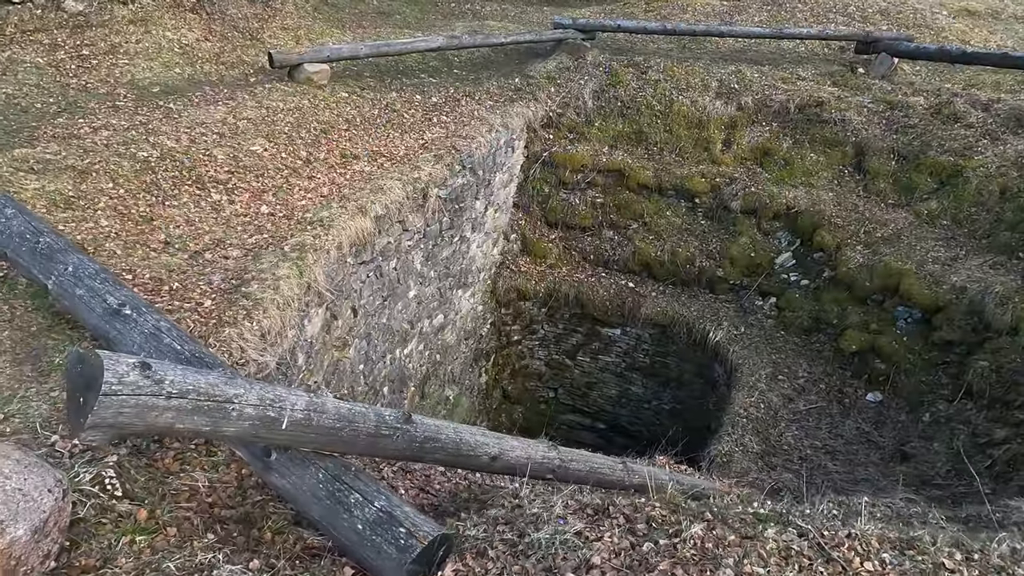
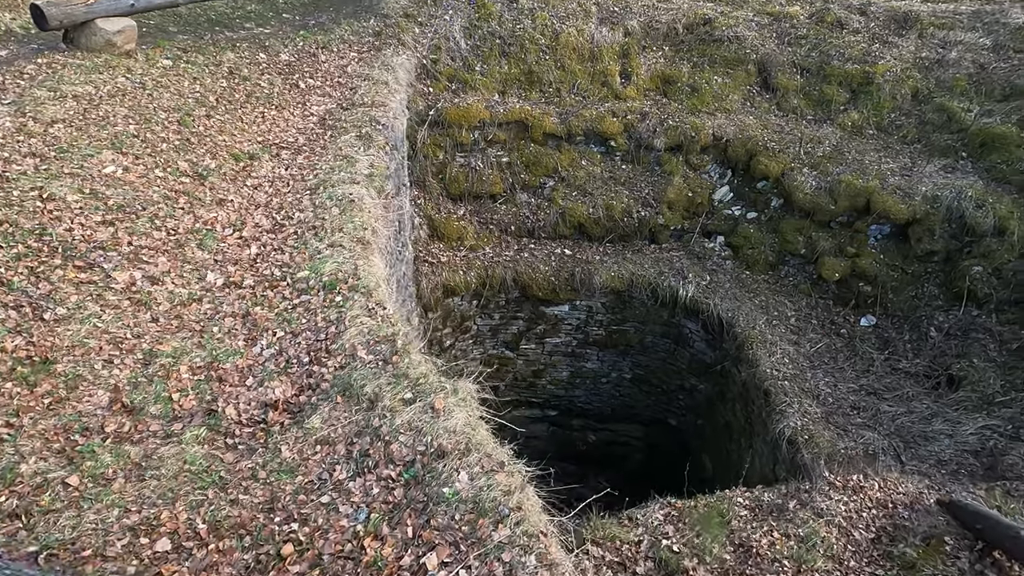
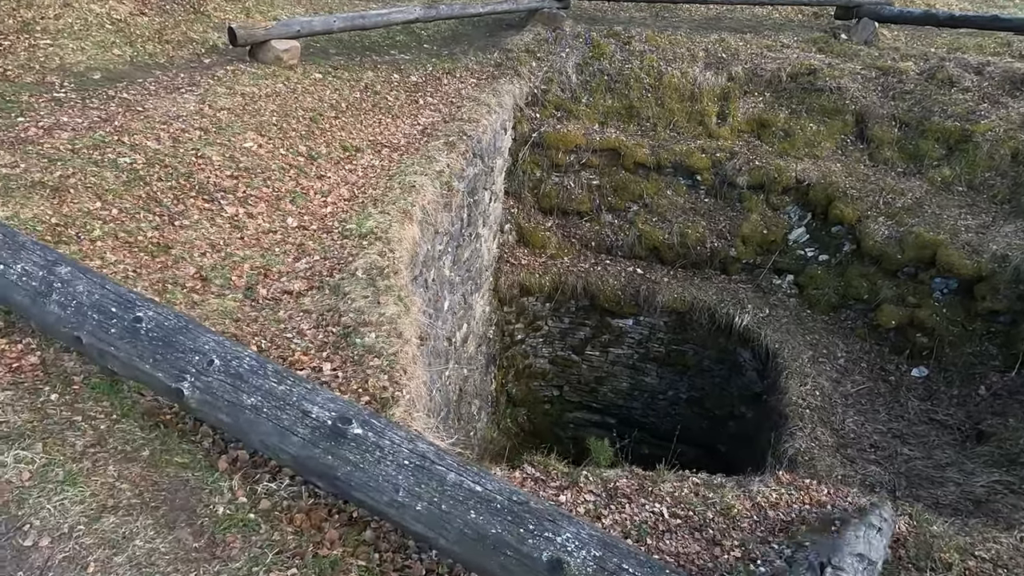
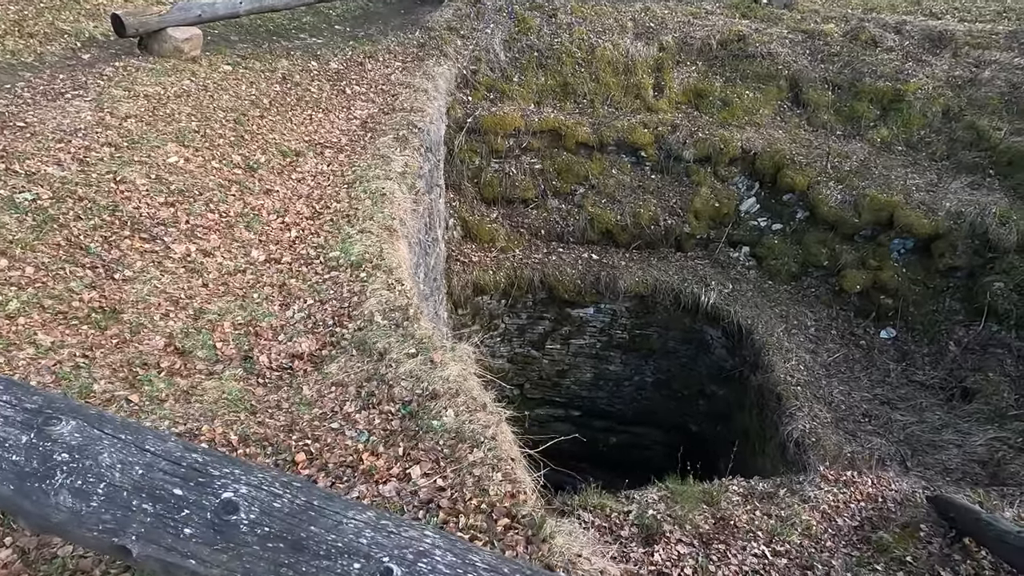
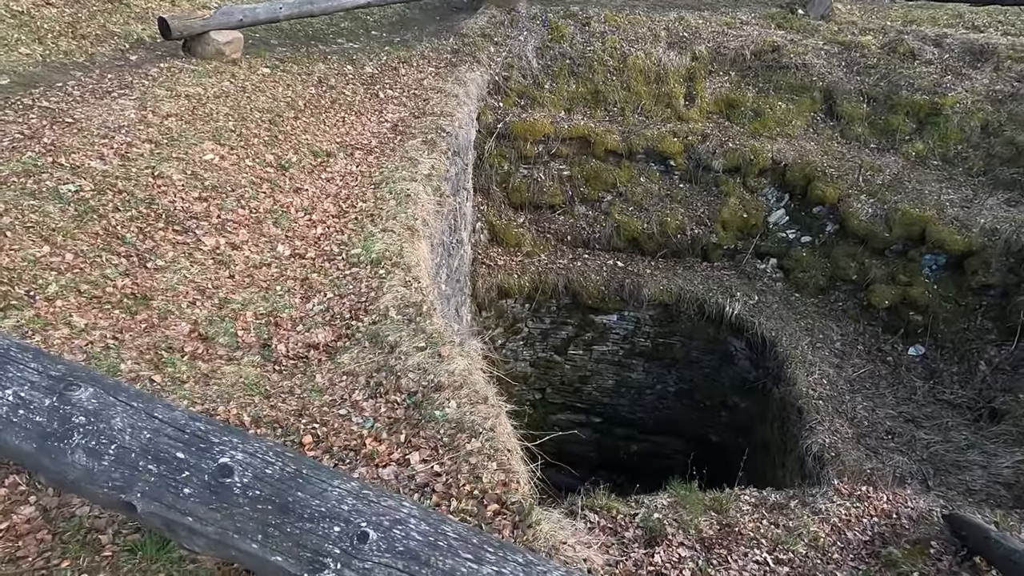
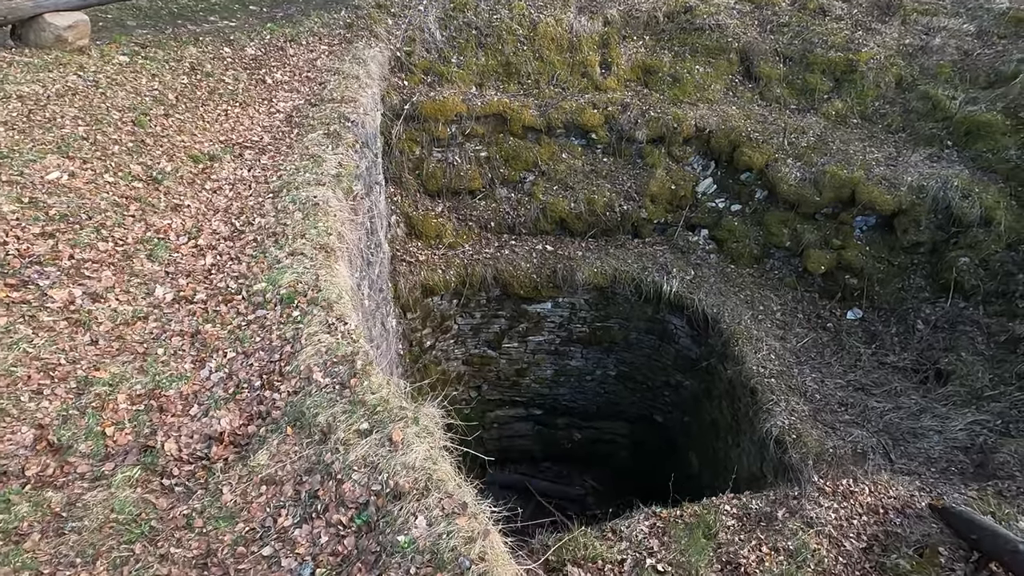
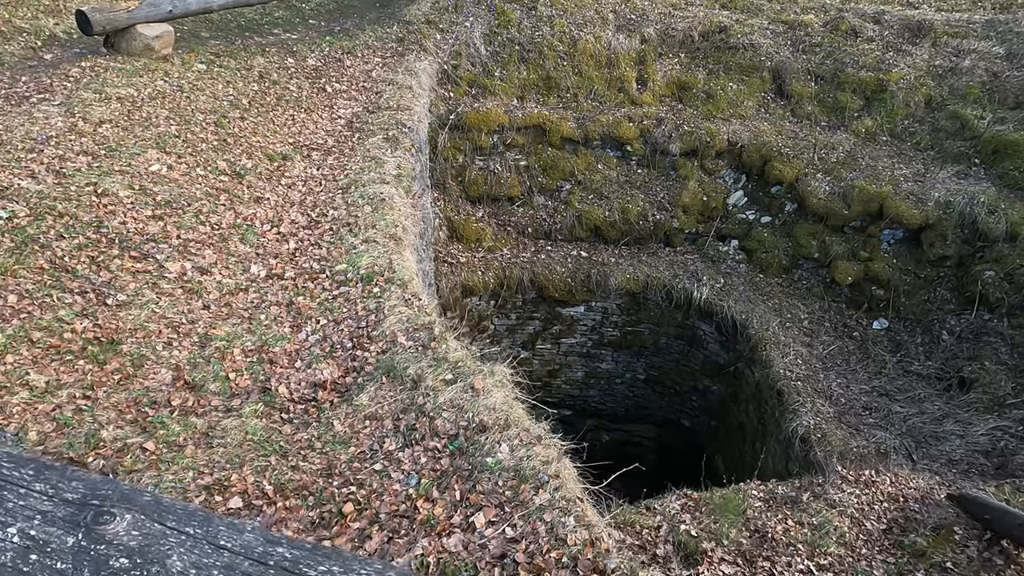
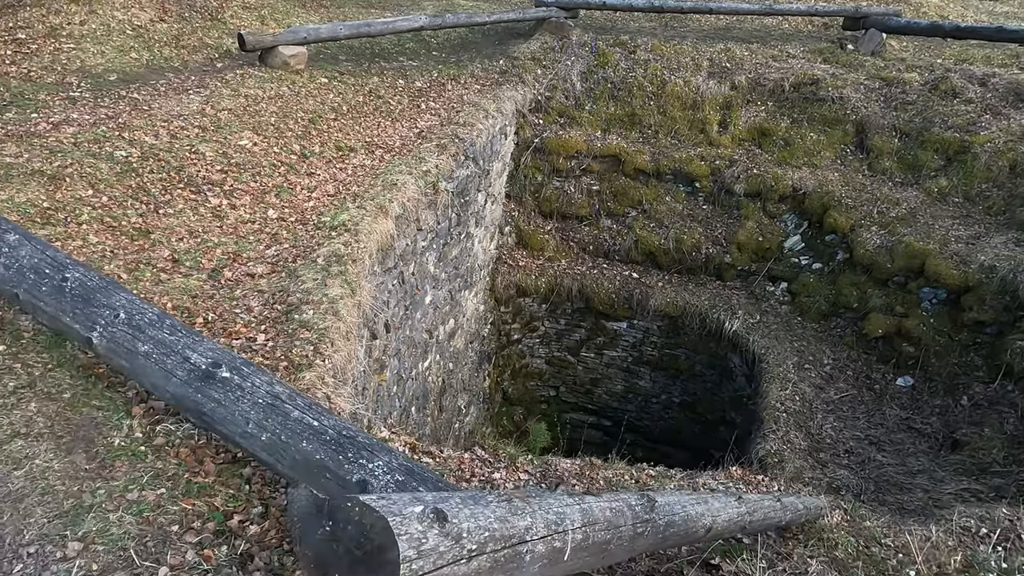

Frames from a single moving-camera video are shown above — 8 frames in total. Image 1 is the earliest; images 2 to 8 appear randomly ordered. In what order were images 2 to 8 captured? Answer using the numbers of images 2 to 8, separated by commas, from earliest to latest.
8, 3, 5, 4, 7, 2, 6
